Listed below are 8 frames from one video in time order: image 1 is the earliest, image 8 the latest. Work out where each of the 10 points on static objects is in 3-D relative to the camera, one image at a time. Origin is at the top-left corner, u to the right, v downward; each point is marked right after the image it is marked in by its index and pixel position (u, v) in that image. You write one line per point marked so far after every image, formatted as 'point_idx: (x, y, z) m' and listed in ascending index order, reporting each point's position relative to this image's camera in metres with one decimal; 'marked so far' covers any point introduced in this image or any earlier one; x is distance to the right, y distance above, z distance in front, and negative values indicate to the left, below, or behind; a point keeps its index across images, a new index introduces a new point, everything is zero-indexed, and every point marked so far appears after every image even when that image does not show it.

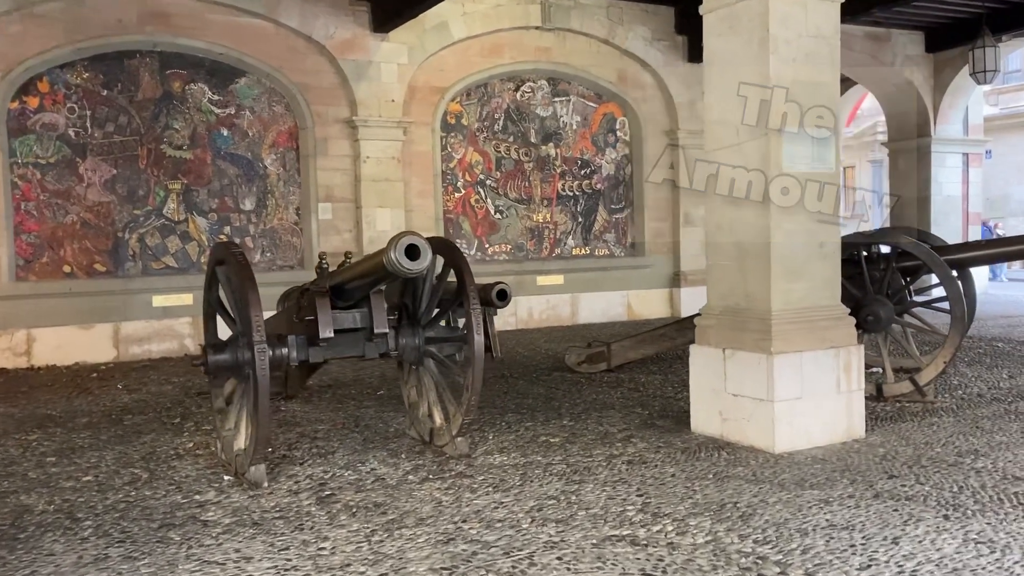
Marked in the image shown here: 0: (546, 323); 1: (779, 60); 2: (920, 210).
0: (+0.4, -0.4, +9.8) m
1: (+1.2, +1.0, +4.0) m
2: (+5.5, +1.1, +12.6) m
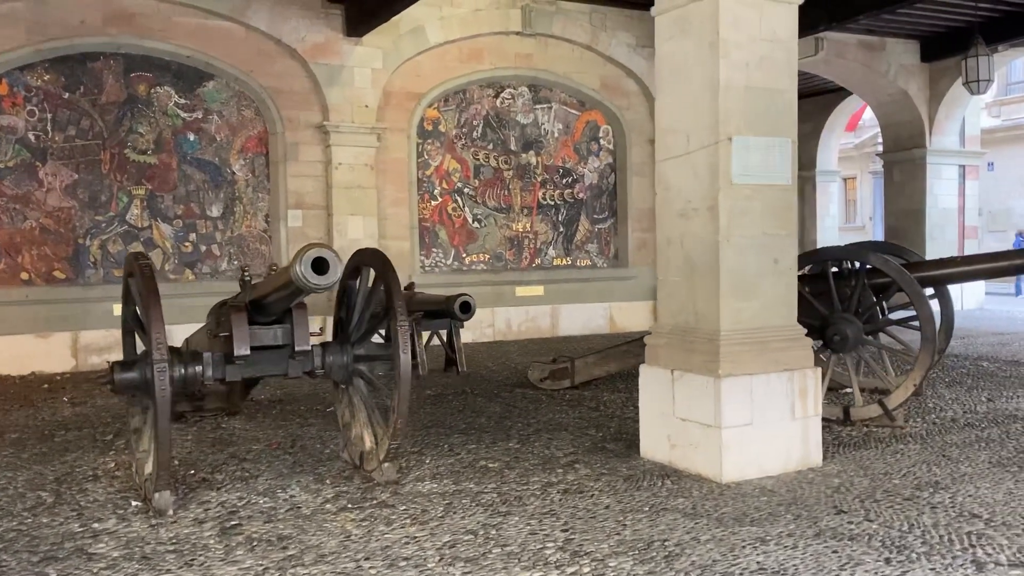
0: (+0.1, -0.5, +9.5) m
1: (+0.9, +0.9, +3.8) m
2: (+5.3, +0.9, +12.3) m
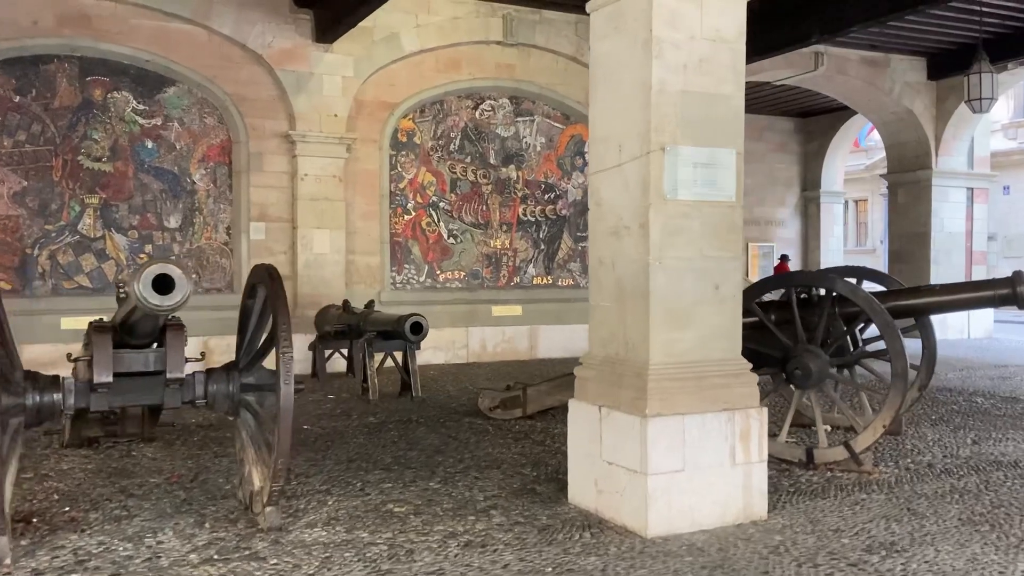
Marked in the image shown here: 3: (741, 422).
0: (-0.1, -0.7, +9.1) m
1: (+0.6, +0.8, +3.4) m
2: (+5.2, +0.5, +11.8) m
3: (+0.9, -0.5, +3.5) m
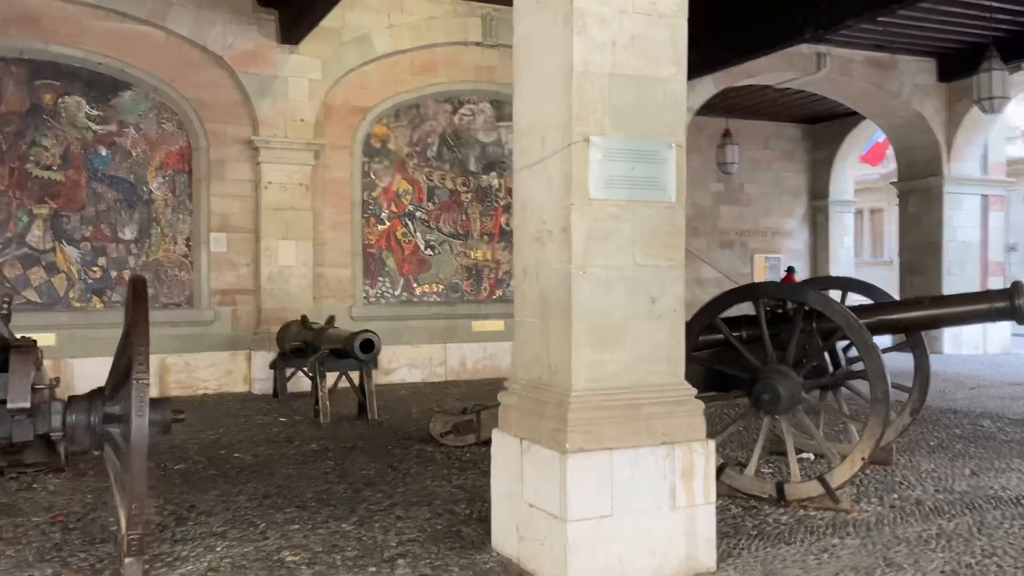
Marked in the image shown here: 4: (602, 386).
0: (-0.3, -0.8, +8.6) m
1: (+0.2, +0.8, +2.9) m
2: (+5.1, +0.4, +11.2) m
3: (+0.6, -0.5, +3.0) m
4: (+0.3, -0.3, +2.9) m
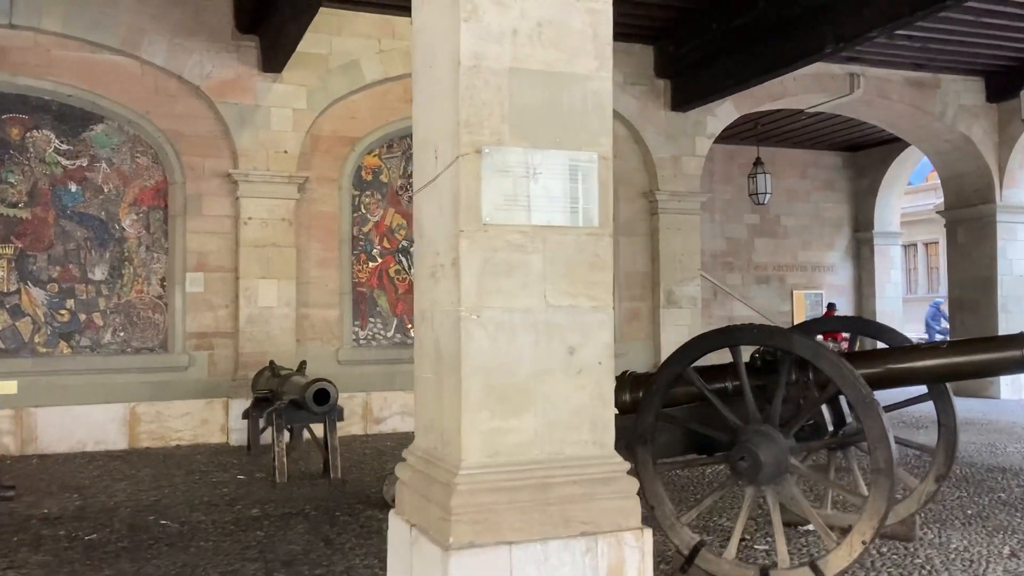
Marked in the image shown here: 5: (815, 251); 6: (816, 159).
0: (-0.3, -1.2, +8.0) m
1: (-0.1, +0.6, +2.3) m
2: (+5.2, 0.0, +10.3) m
3: (+0.2, -0.7, +2.3) m
4: (0.0, -0.4, +2.3) m
5: (+4.2, +0.5, +13.1) m
6: (+4.3, +1.8, +13.2) m
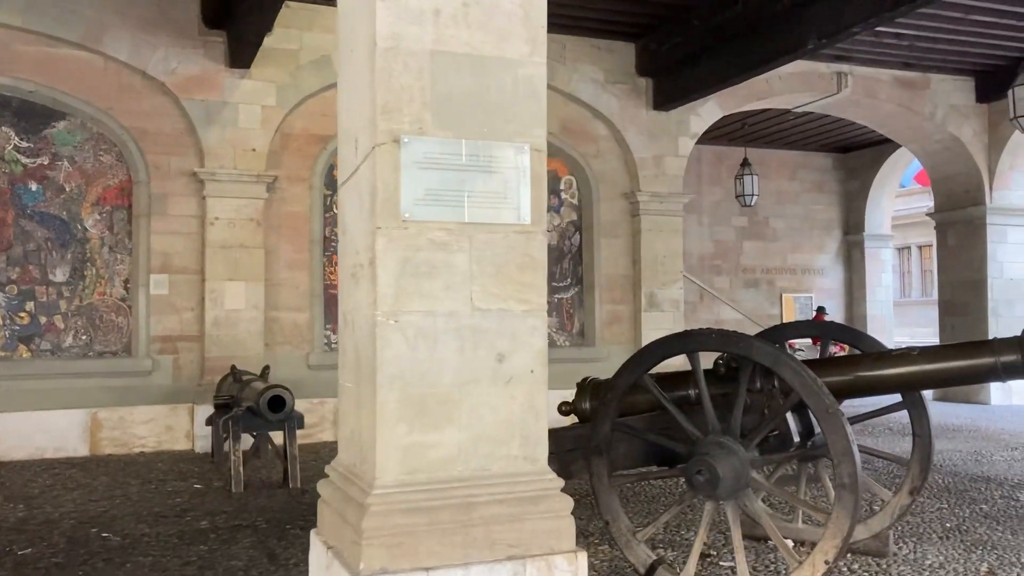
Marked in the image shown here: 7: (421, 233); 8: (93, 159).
0: (-0.5, -1.2, +7.8) m
1: (-0.3, +0.6, +2.1) m
2: (+5.0, -0.1, +10.1) m
3: (+0.1, -0.7, +2.1) m
4: (-0.2, -0.4, +2.1) m
5: (+4.0, +0.5, +12.9) m
6: (+4.1, +1.8, +13.0) m
7: (-0.2, +0.1, +2.1) m
8: (-3.1, +1.0, +6.9) m
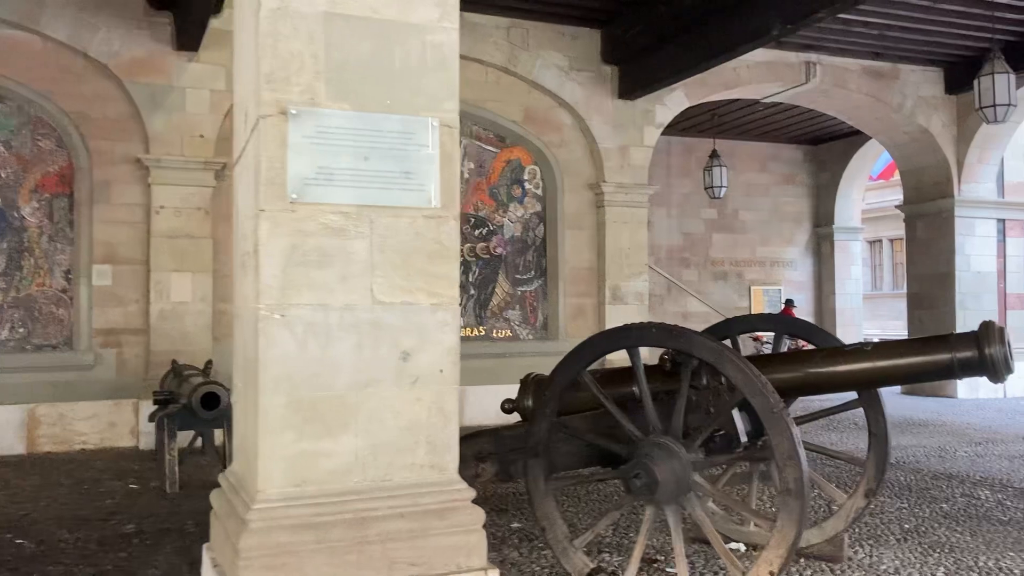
0: (-0.8, -1.1, +7.6) m
1: (-0.5, +0.7, +1.9) m
2: (+4.6, 0.0, +10.0) m
3: (-0.1, -0.7, +1.9) m
4: (-0.4, -0.4, +1.9) m
5: (+3.6, +0.6, +12.7) m
6: (+3.6, +1.9, +12.8) m
7: (-0.4, +0.2, +1.9) m
8: (-3.4, +1.0, +6.6) m
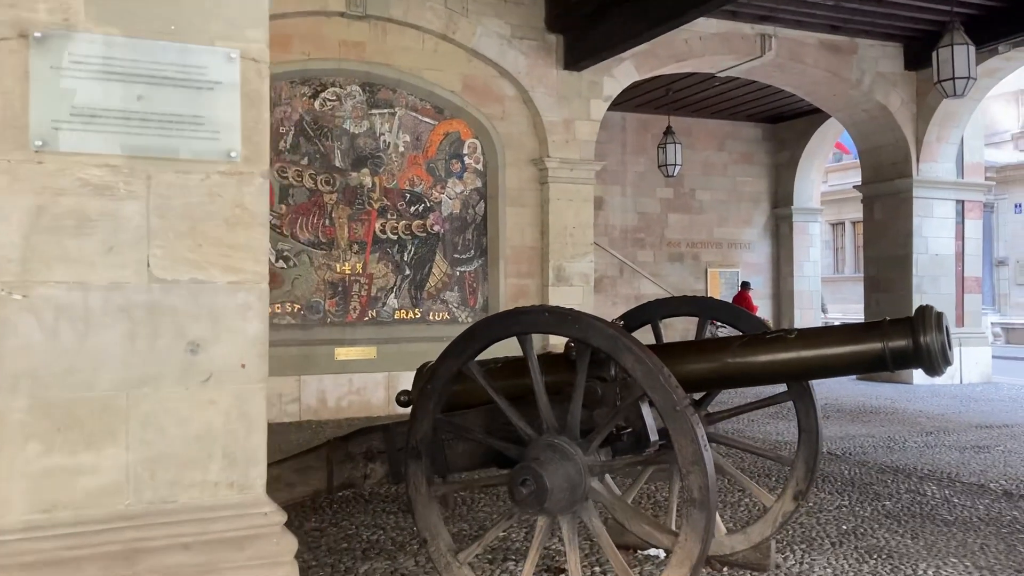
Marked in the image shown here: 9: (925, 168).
0: (-1.3, -0.9, +7.2) m
1: (-0.8, +0.7, +1.5) m
2: (+4.1, +0.2, +9.8) m
3: (-0.5, -0.6, +1.6) m
4: (-0.7, -0.4, +1.5) m
5: (+2.9, +0.8, +12.4) m
6: (+3.0, +2.1, +12.5) m
7: (-0.7, +0.2, +1.5) m
8: (-3.9, +1.2, +6.1) m
9: (+4.3, +1.2, +9.6) m
